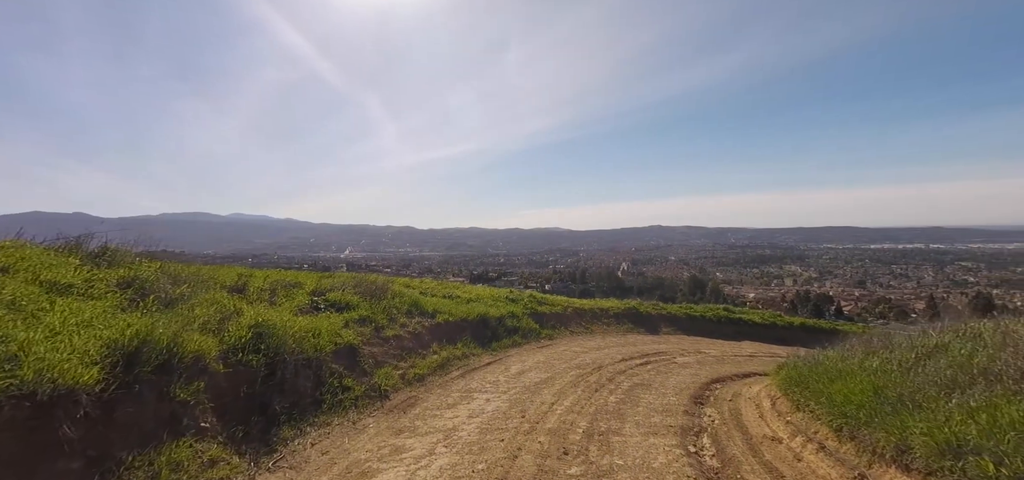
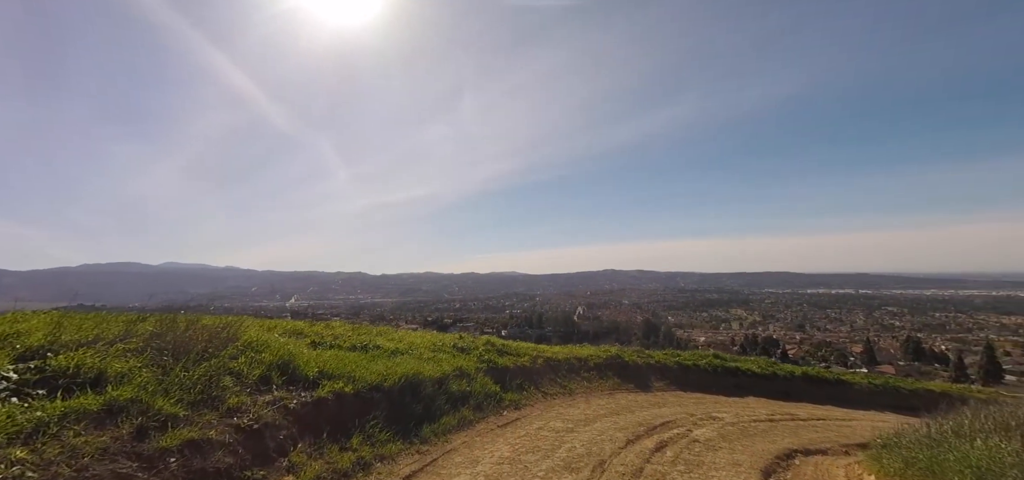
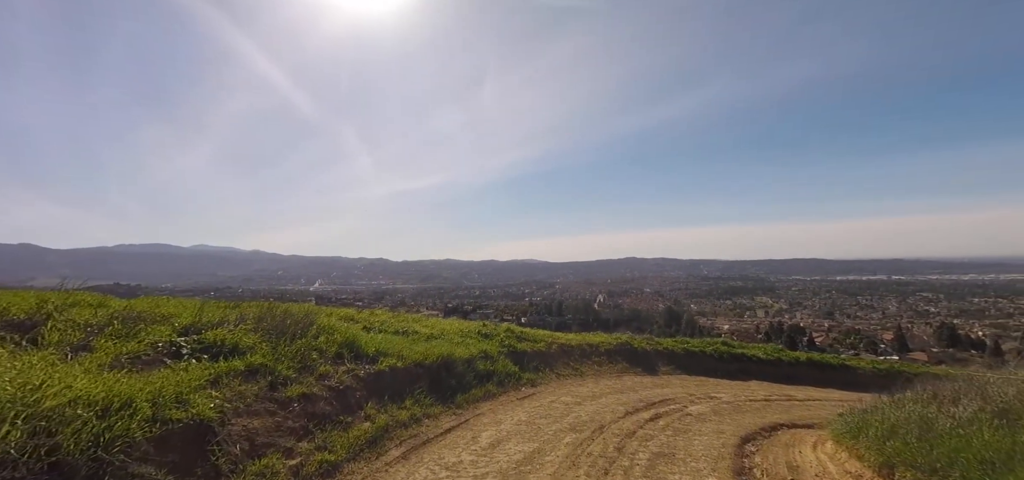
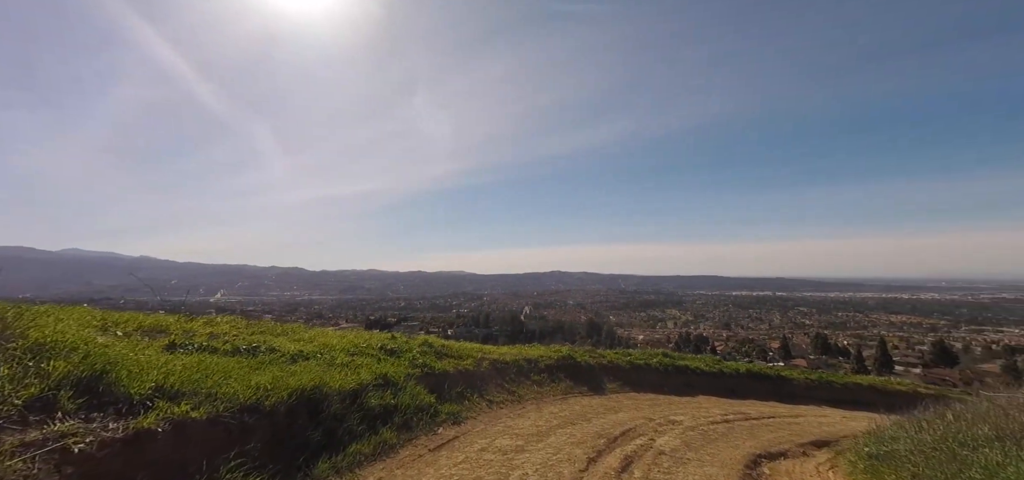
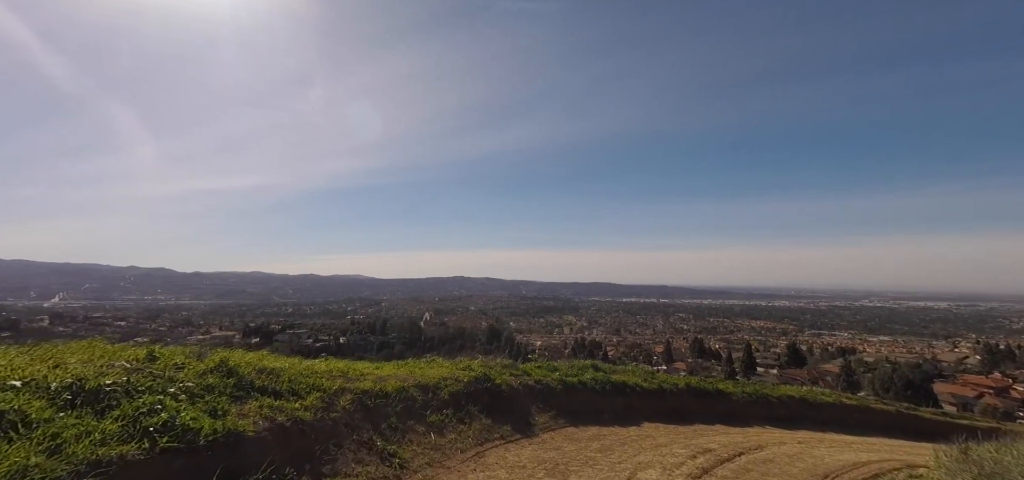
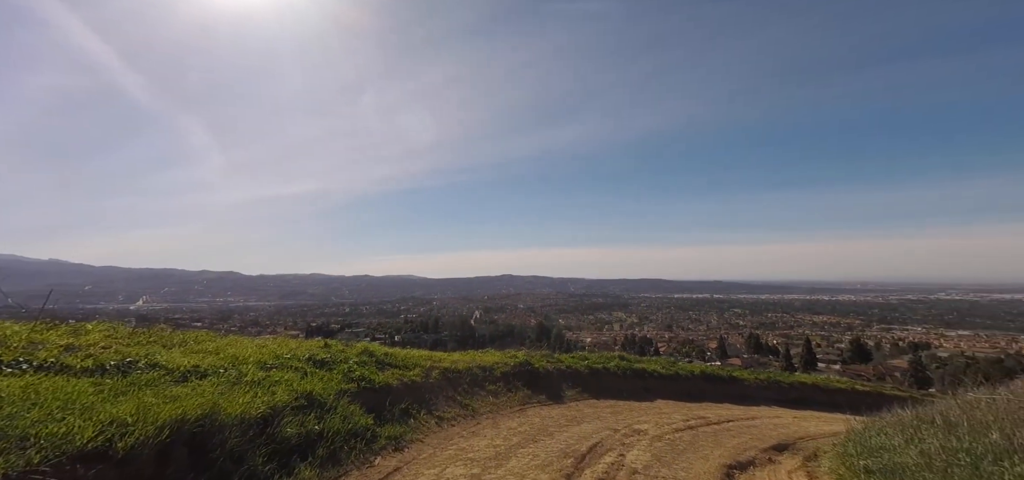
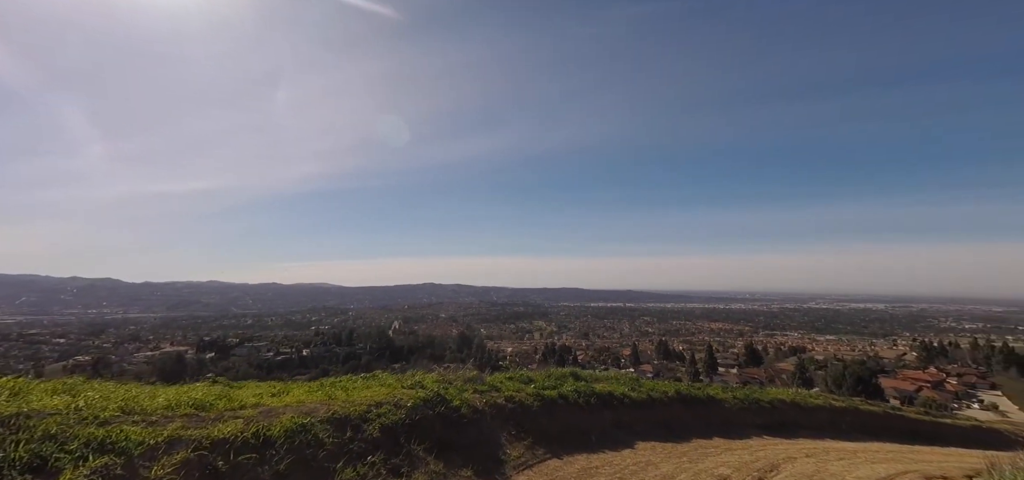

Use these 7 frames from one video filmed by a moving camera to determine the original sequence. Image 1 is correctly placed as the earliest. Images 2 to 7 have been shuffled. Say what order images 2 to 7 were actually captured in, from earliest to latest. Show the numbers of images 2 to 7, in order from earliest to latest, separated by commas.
3, 2, 4, 6, 5, 7
